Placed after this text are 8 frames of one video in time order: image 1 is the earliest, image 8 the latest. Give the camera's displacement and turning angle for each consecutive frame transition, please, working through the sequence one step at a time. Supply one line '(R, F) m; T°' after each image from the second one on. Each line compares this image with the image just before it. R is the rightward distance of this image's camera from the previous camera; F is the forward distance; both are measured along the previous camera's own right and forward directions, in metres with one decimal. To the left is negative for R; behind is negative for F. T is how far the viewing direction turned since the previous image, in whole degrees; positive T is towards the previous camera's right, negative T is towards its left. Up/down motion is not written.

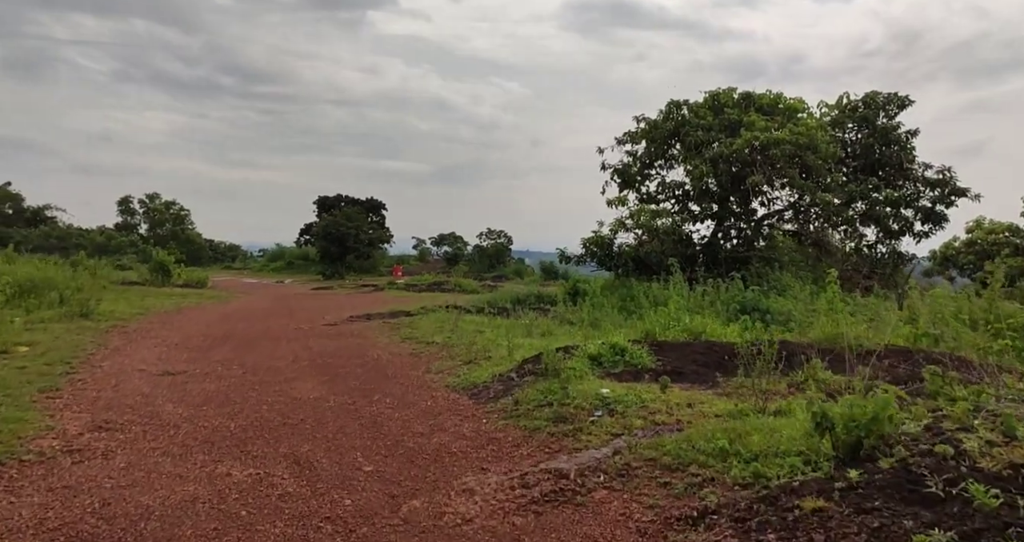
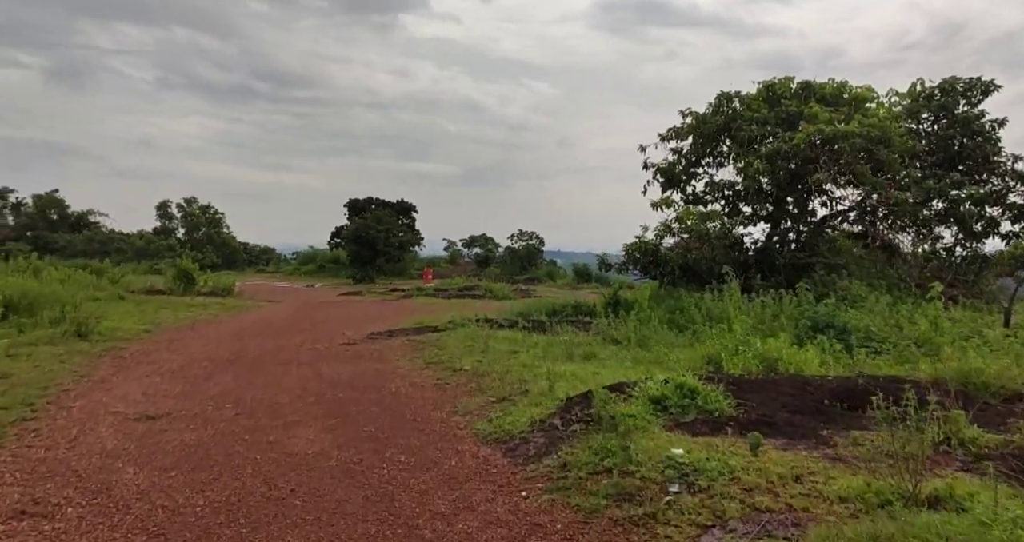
(-0.1, +1.2) m; -2°
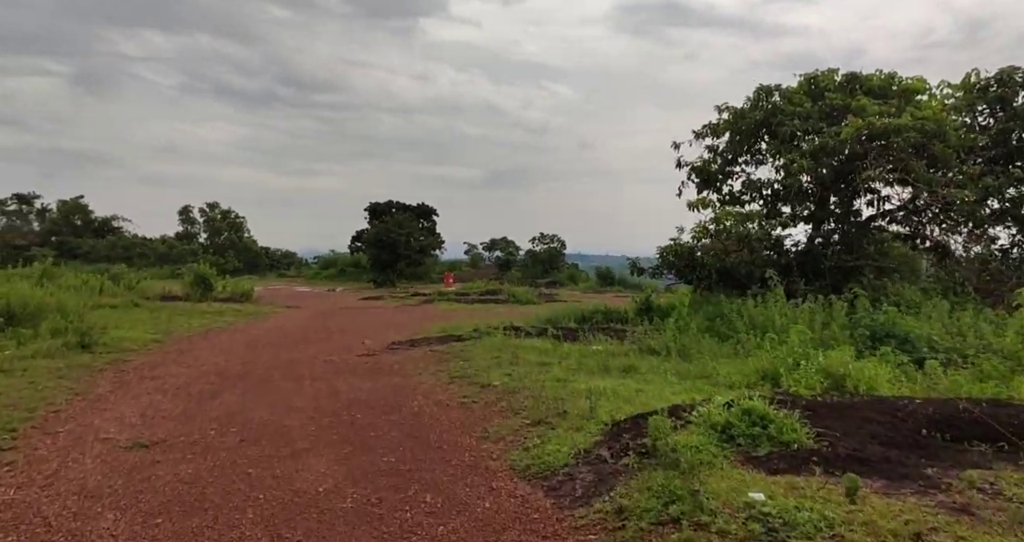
(-0.1, +0.7) m; -1°
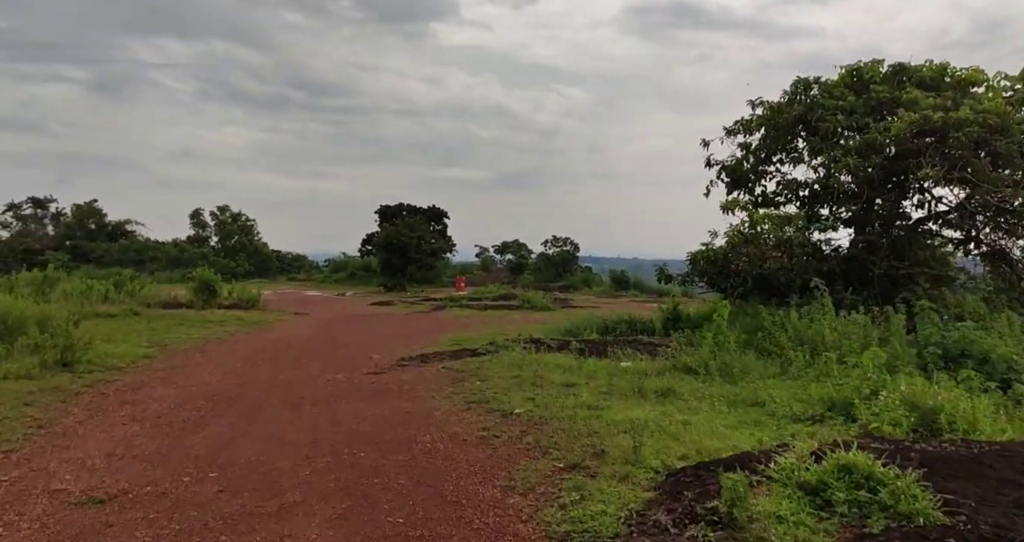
(-0.1, +0.9) m; -1°
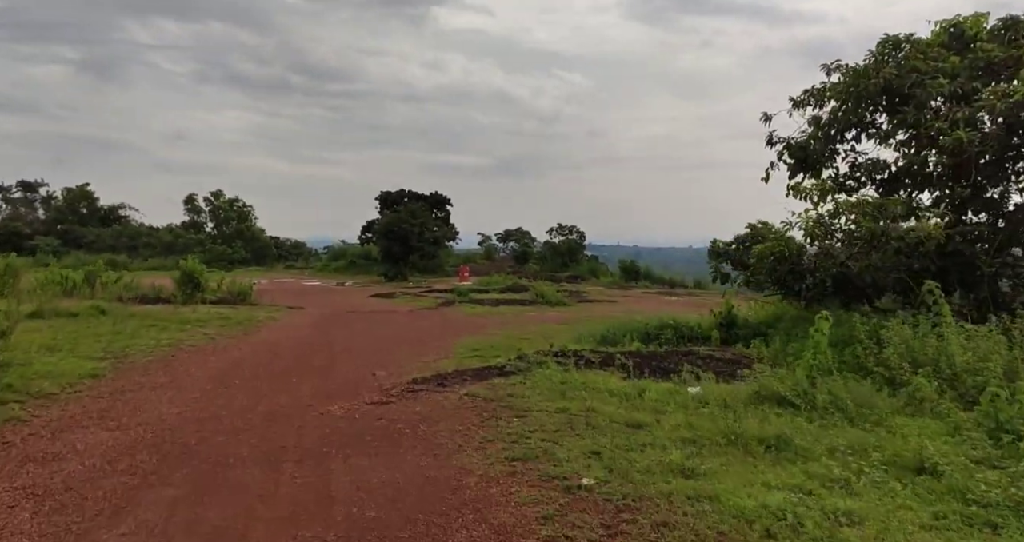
(-0.4, +1.9) m; 0°
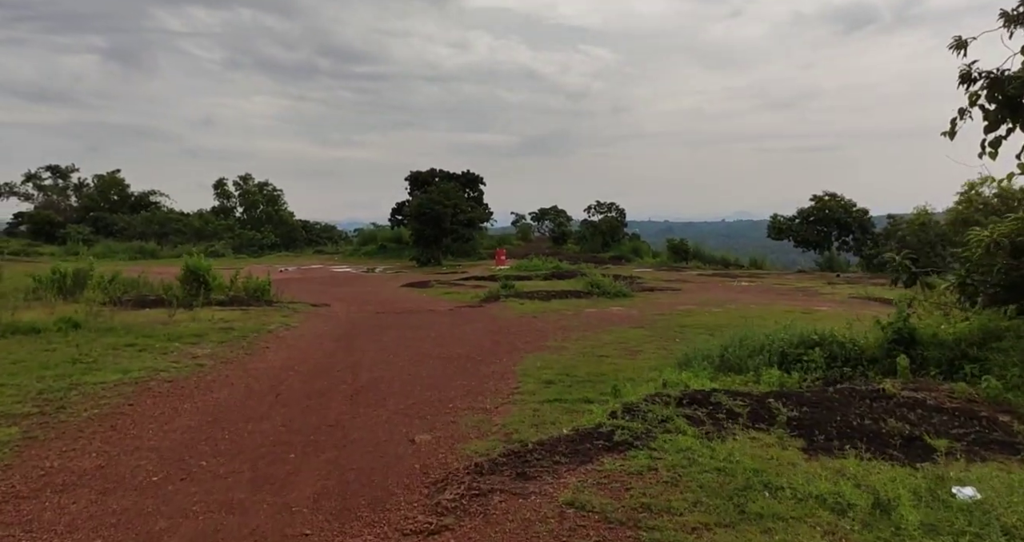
(-0.5, +3.0) m; -2°
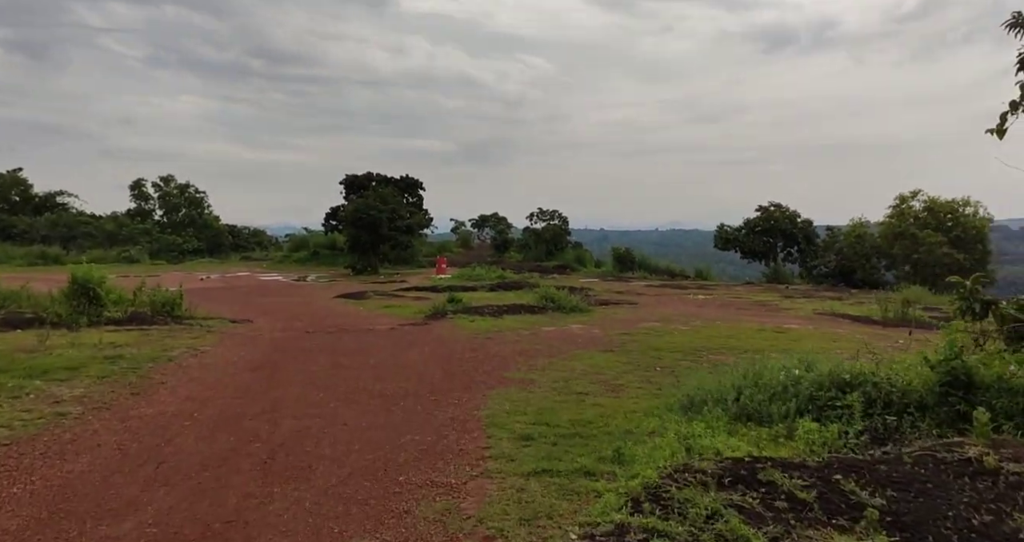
(-0.2, +1.8) m; +4°
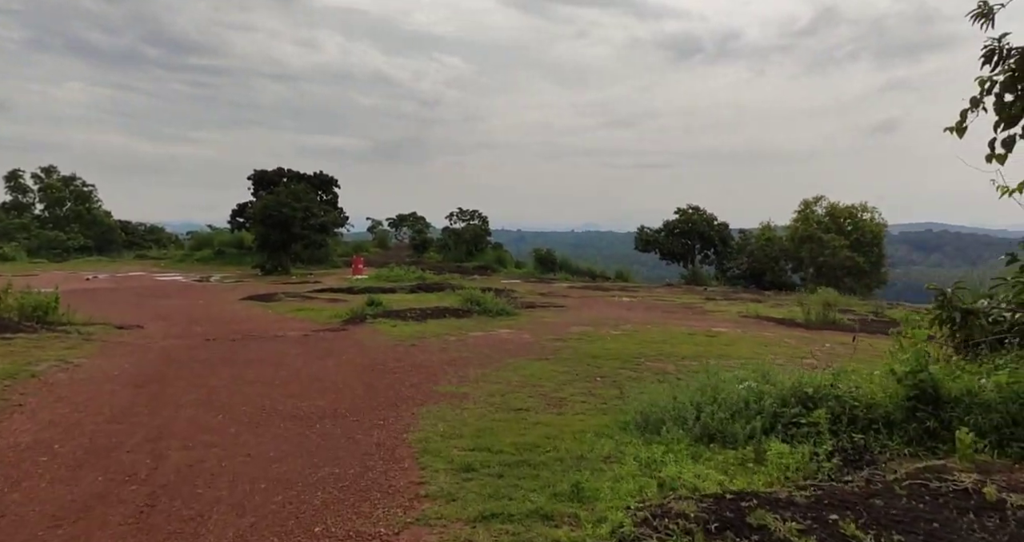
(-0.1, +0.8) m; +6°
